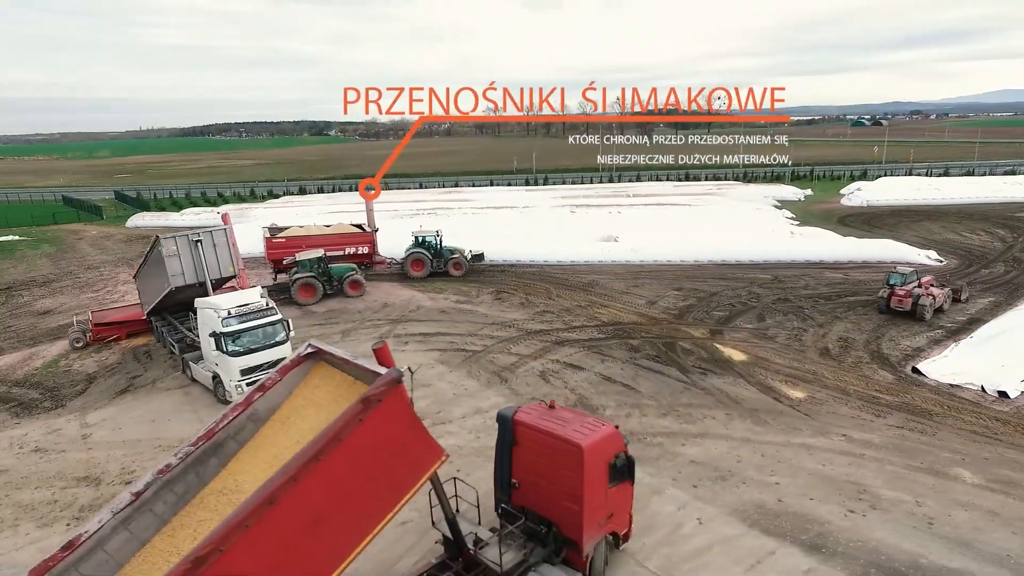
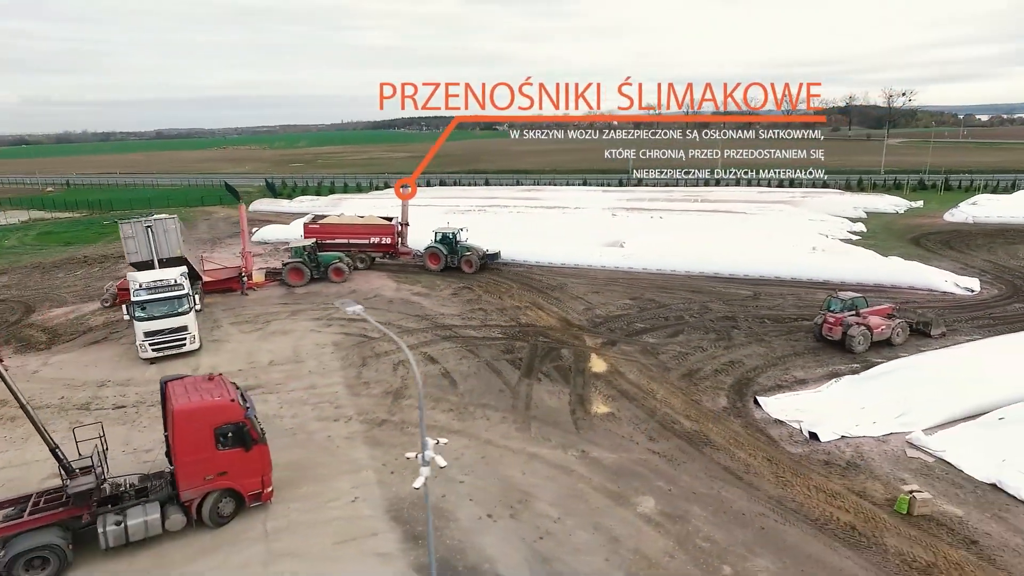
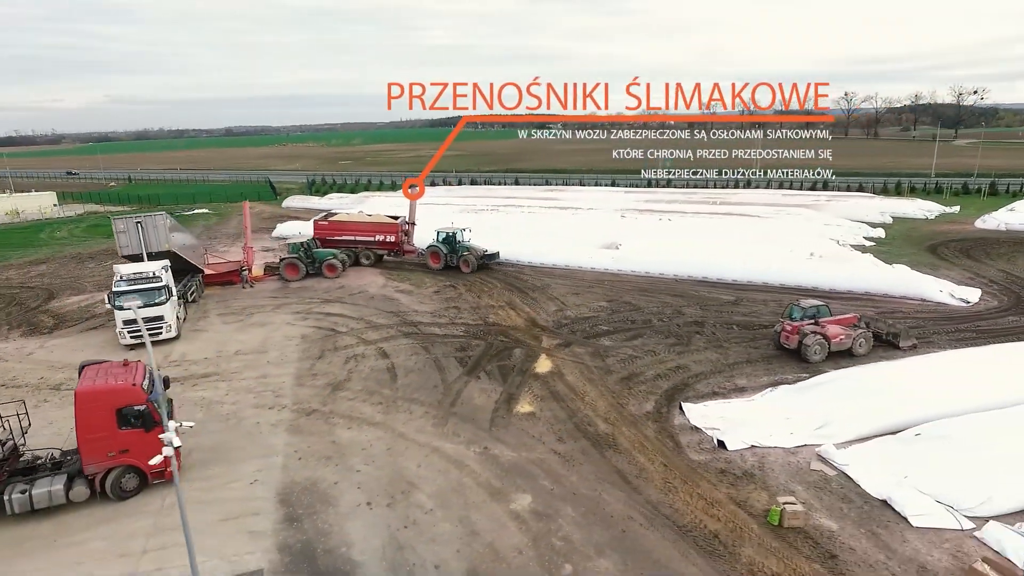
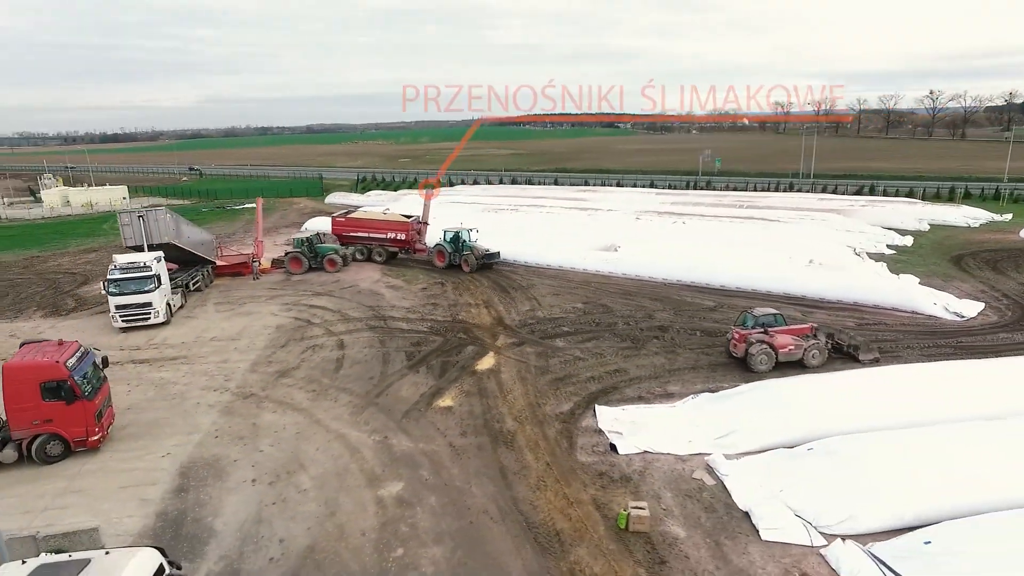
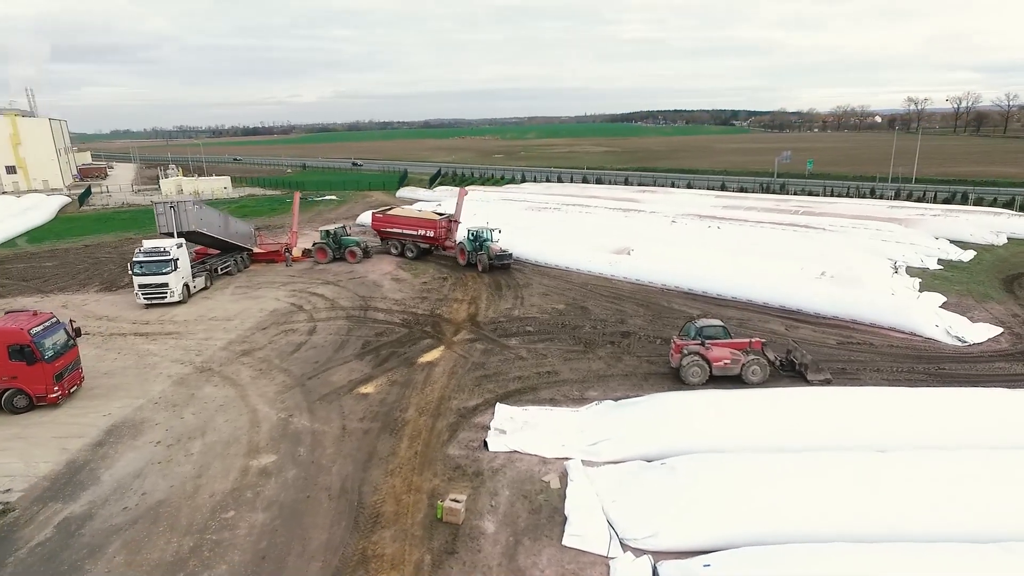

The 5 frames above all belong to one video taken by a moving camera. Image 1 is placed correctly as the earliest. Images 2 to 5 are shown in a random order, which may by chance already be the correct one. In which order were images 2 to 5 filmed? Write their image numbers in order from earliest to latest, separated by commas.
2, 3, 4, 5
